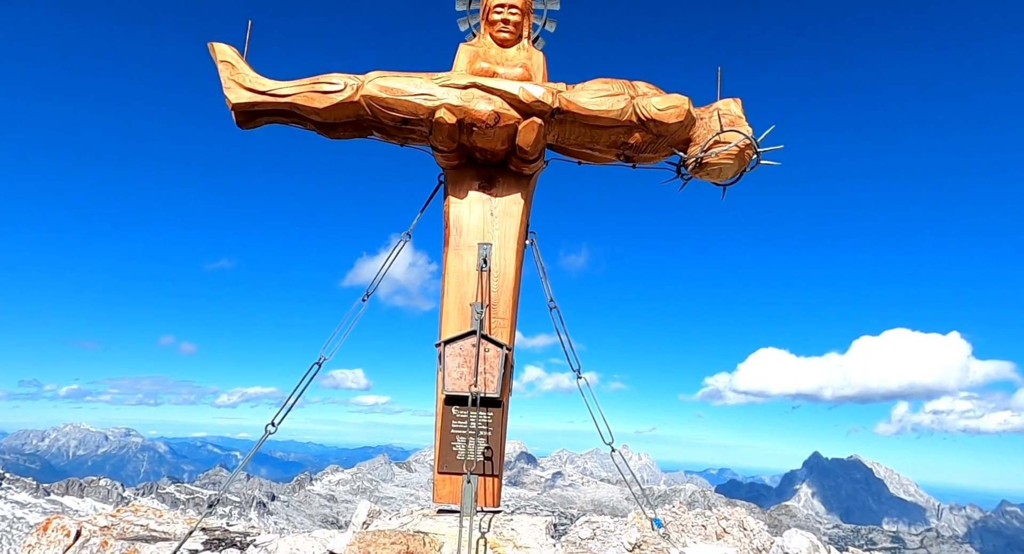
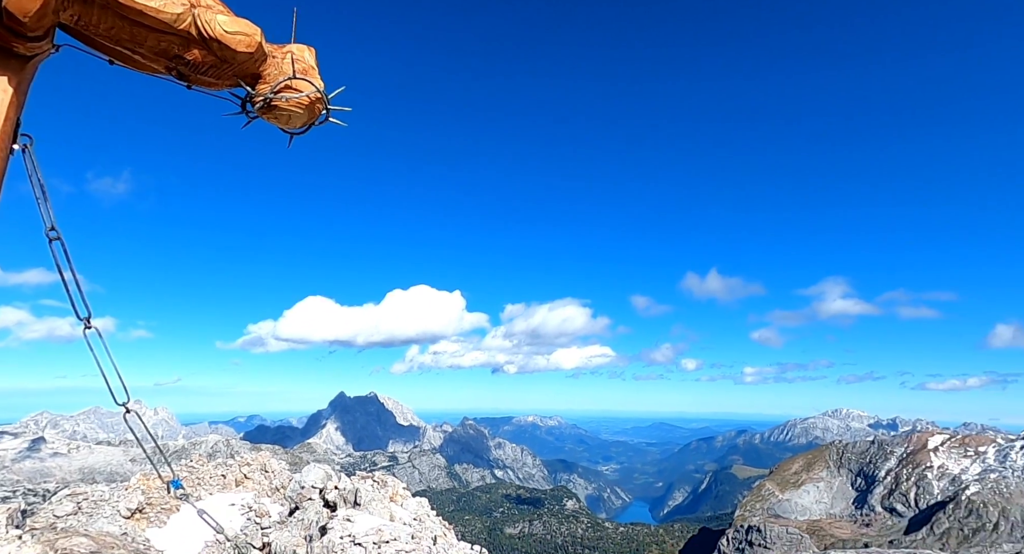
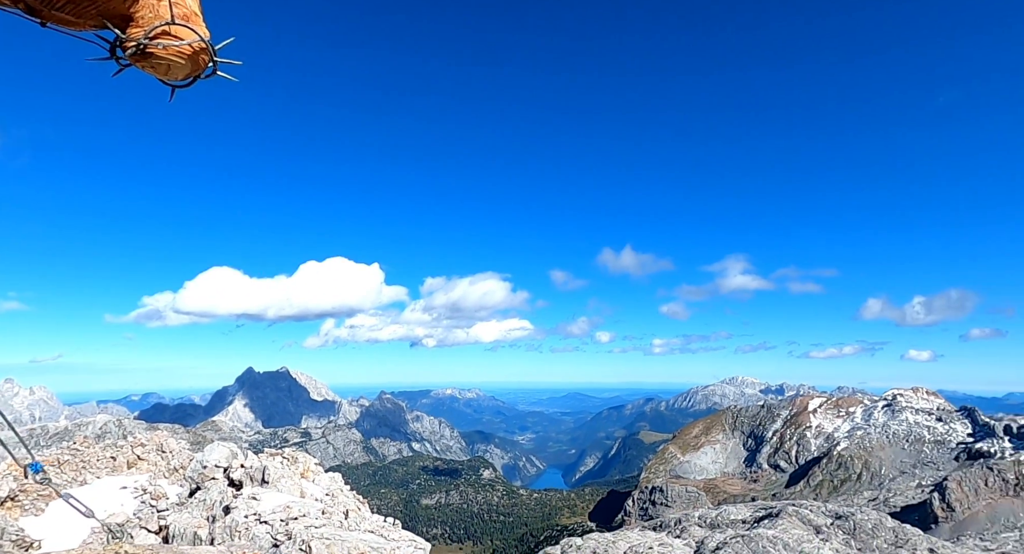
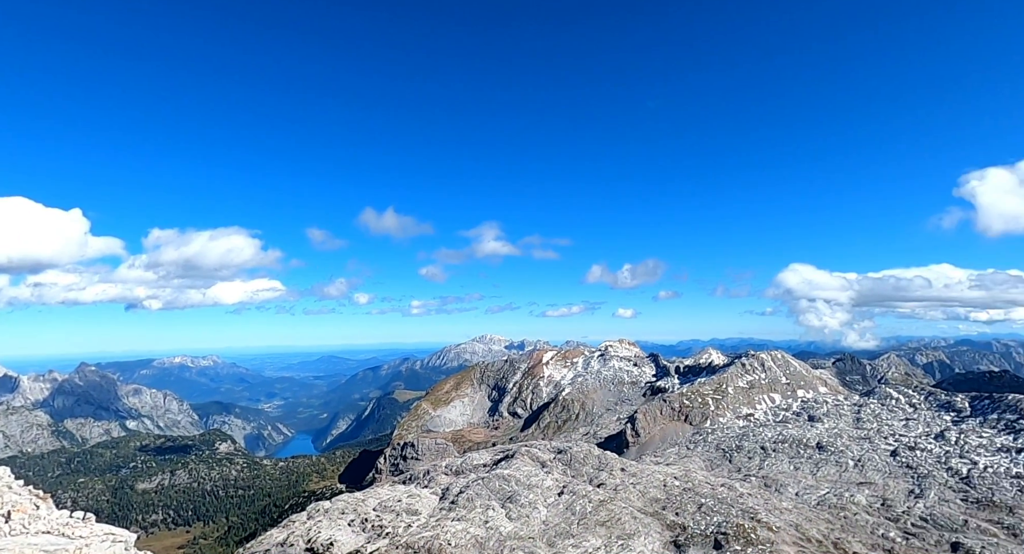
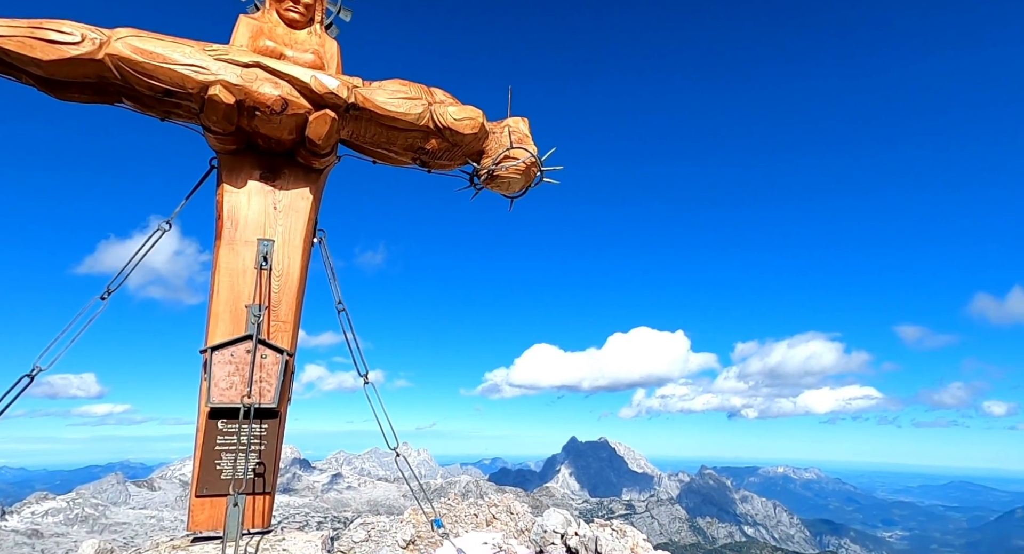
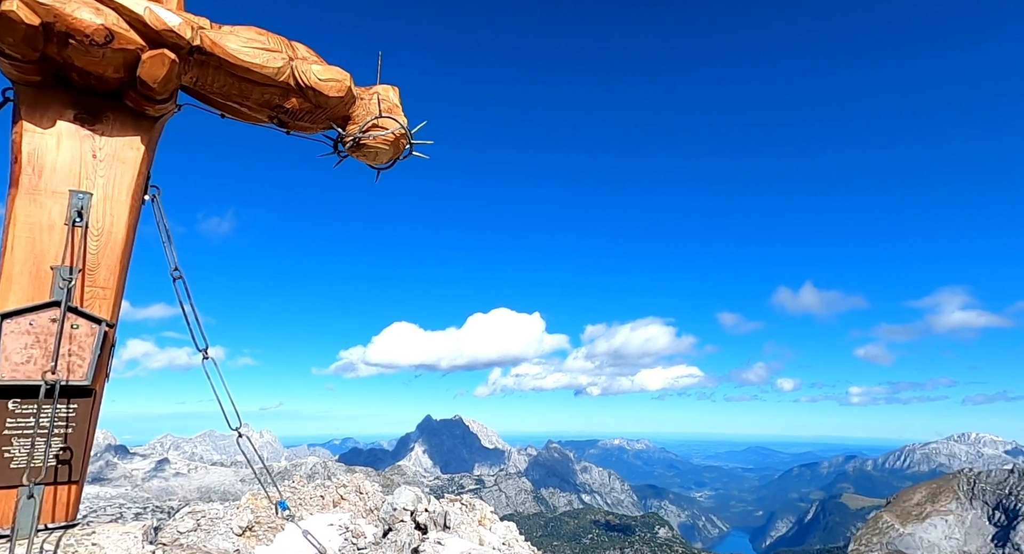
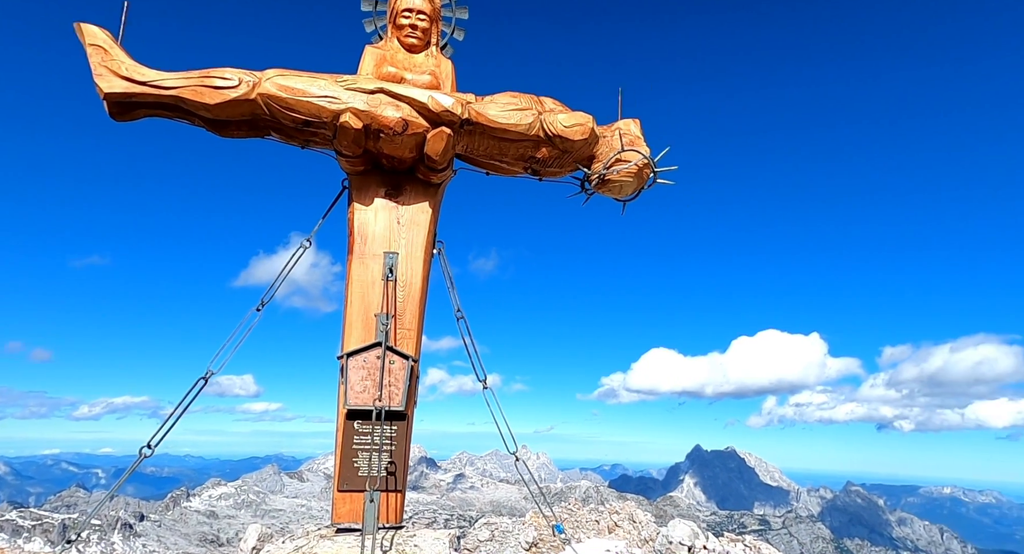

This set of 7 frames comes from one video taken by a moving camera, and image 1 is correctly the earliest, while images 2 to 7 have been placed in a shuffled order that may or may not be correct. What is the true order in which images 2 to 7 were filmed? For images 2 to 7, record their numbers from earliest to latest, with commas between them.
7, 5, 6, 2, 3, 4
